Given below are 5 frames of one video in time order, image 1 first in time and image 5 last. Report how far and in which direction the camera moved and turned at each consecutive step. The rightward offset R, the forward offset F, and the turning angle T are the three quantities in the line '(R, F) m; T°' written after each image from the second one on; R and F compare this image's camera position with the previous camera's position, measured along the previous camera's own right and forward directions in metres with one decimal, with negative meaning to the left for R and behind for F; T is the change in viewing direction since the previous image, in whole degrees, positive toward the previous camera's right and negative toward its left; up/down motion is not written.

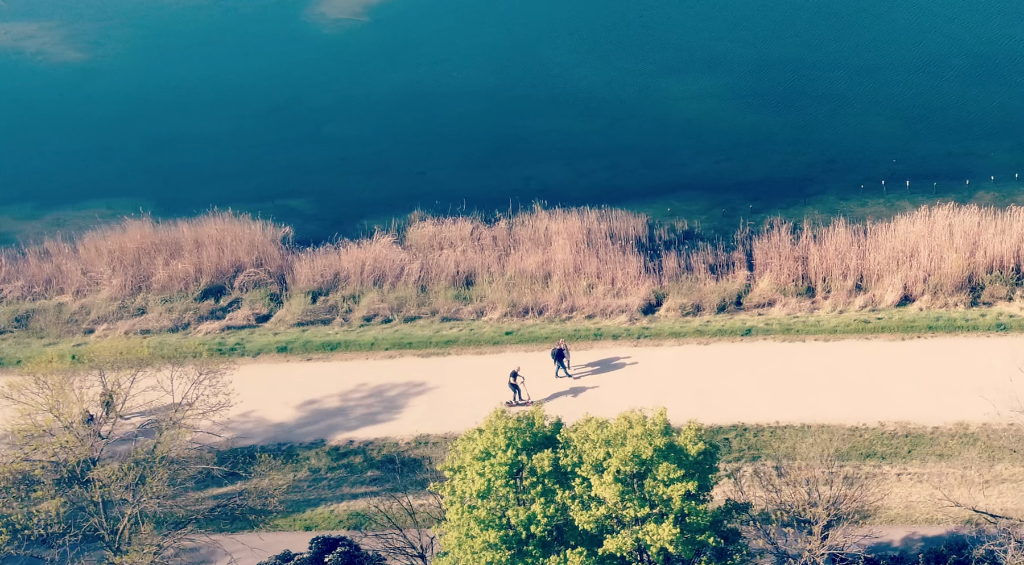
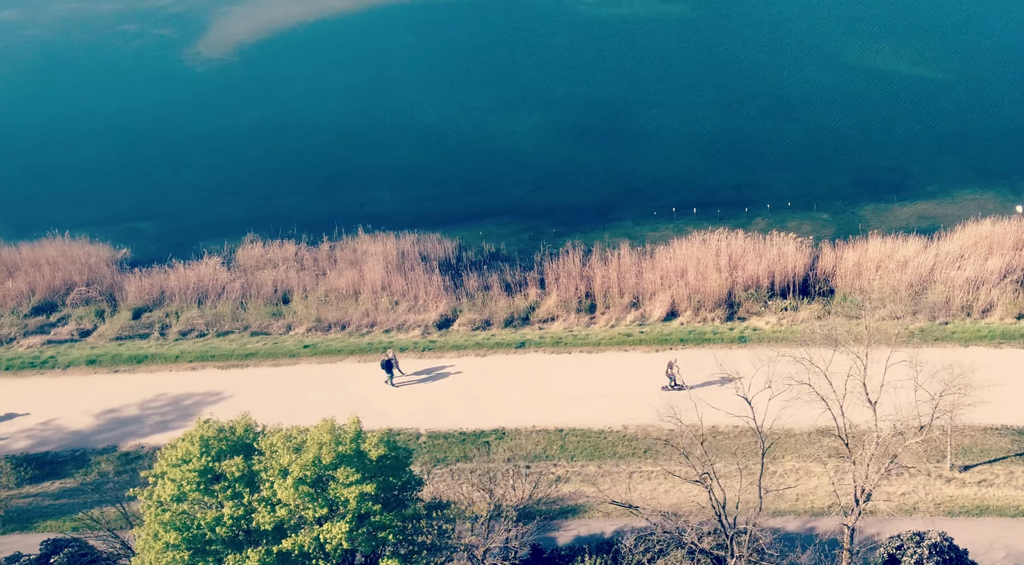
(+5.8, -3.2) m; +2°
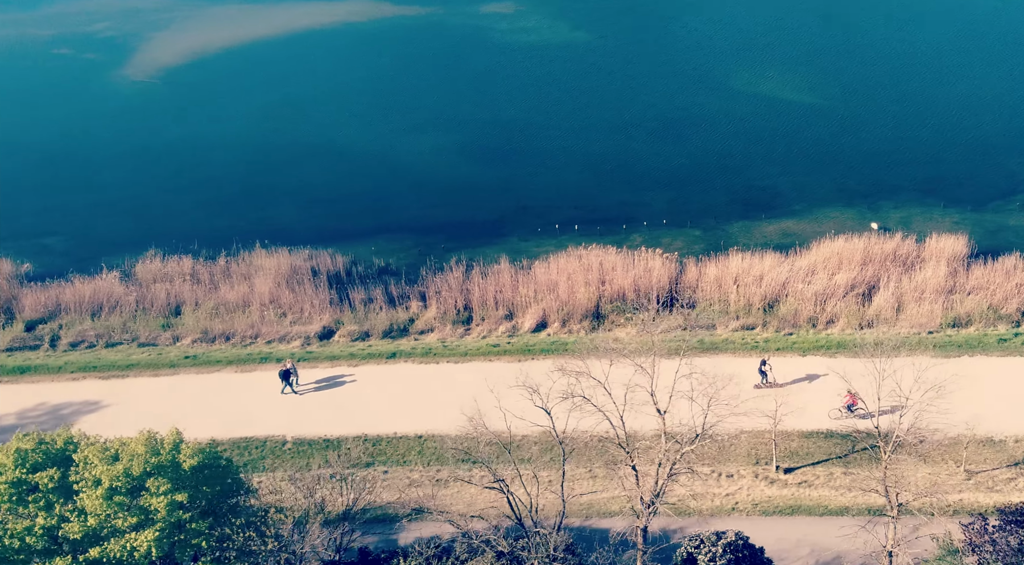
(+4.1, -1.8) m; +1°
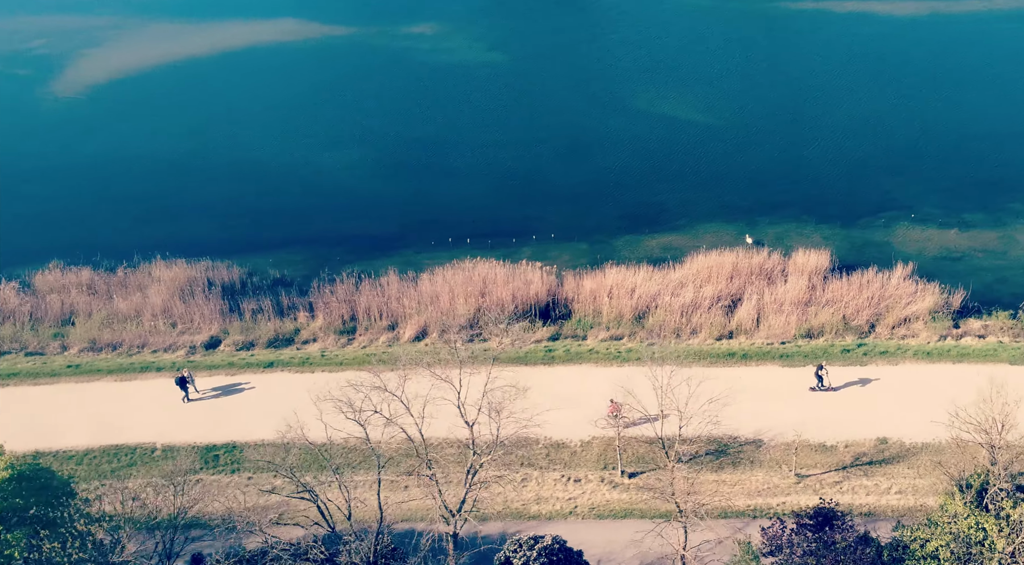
(+4.2, -1.3) m; +1°
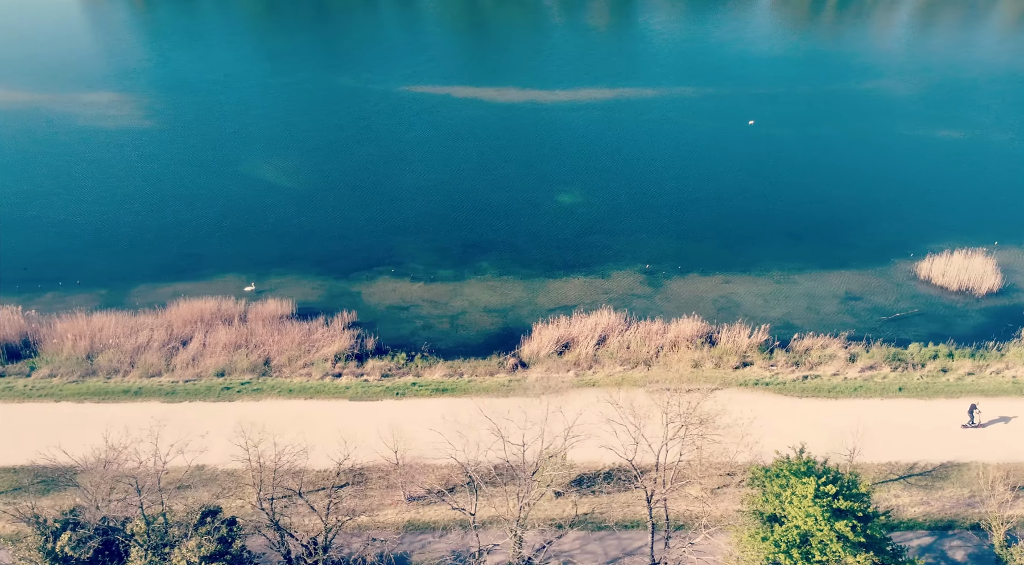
(+18.9, -2.4) m; +5°
